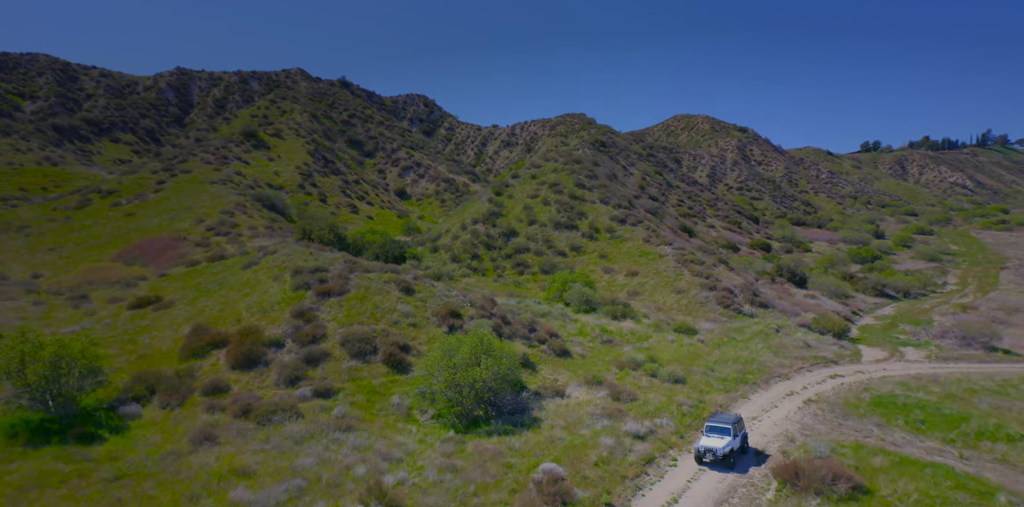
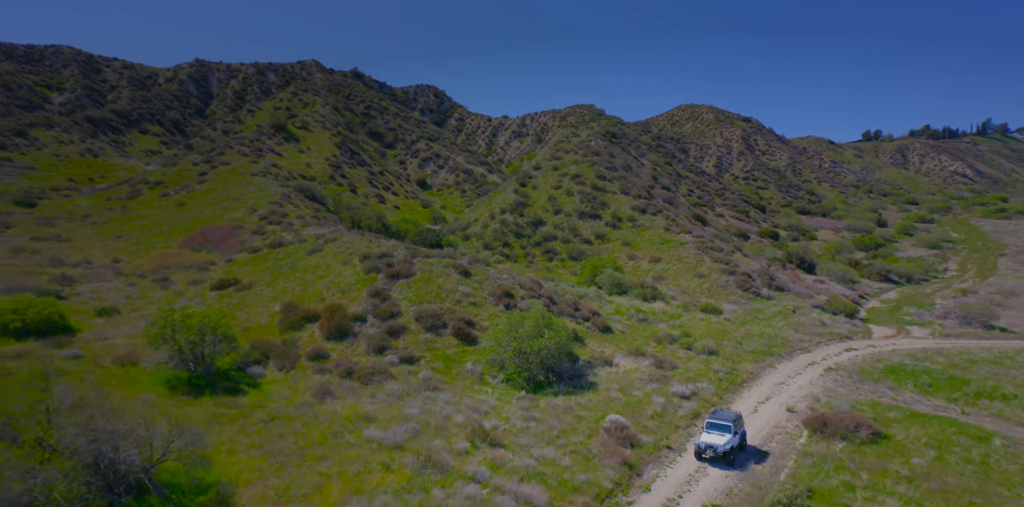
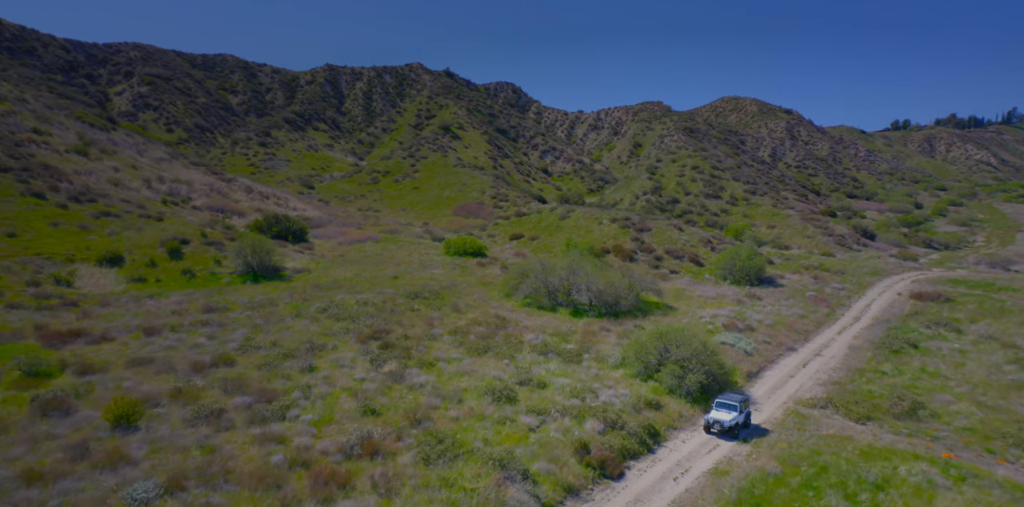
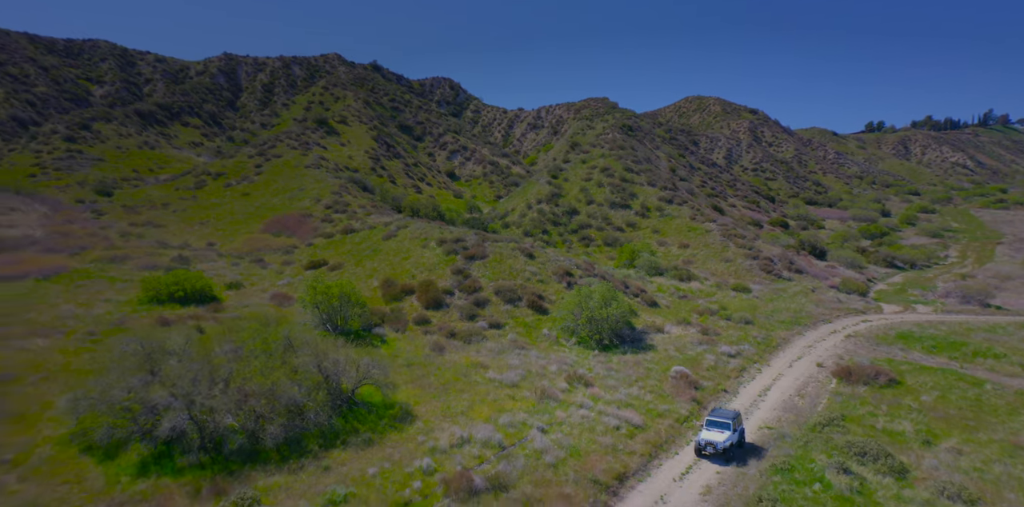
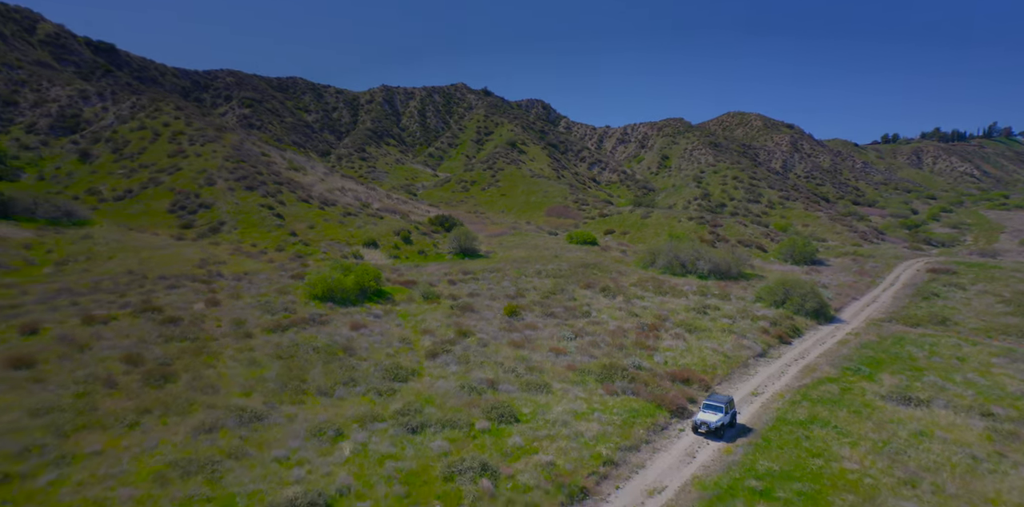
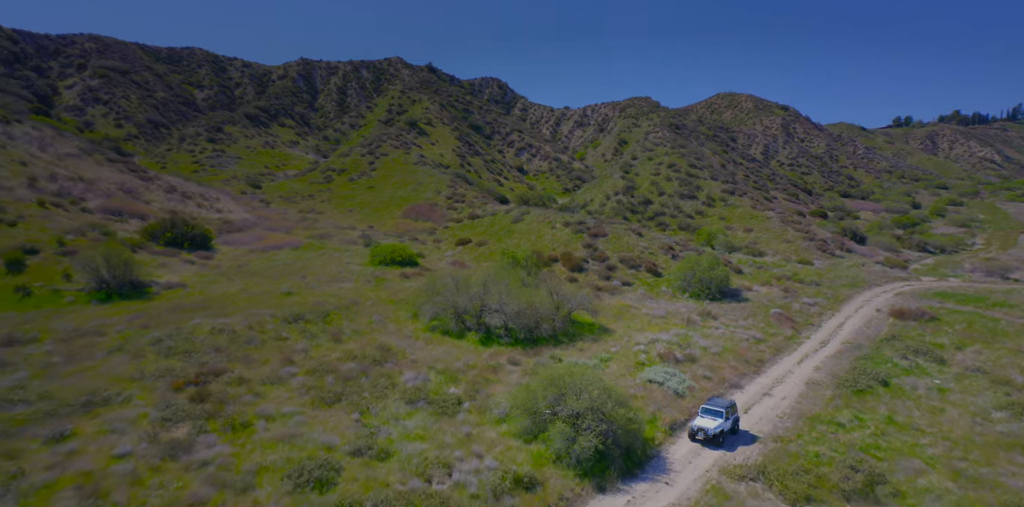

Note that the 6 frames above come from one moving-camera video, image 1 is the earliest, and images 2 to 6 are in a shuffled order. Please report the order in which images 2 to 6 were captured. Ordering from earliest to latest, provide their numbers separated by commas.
2, 4, 6, 3, 5
